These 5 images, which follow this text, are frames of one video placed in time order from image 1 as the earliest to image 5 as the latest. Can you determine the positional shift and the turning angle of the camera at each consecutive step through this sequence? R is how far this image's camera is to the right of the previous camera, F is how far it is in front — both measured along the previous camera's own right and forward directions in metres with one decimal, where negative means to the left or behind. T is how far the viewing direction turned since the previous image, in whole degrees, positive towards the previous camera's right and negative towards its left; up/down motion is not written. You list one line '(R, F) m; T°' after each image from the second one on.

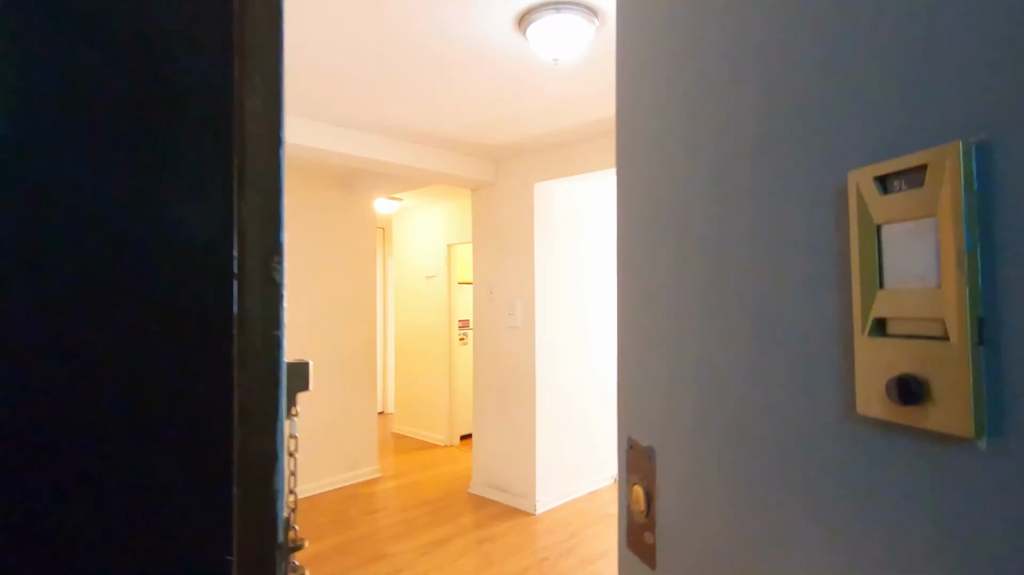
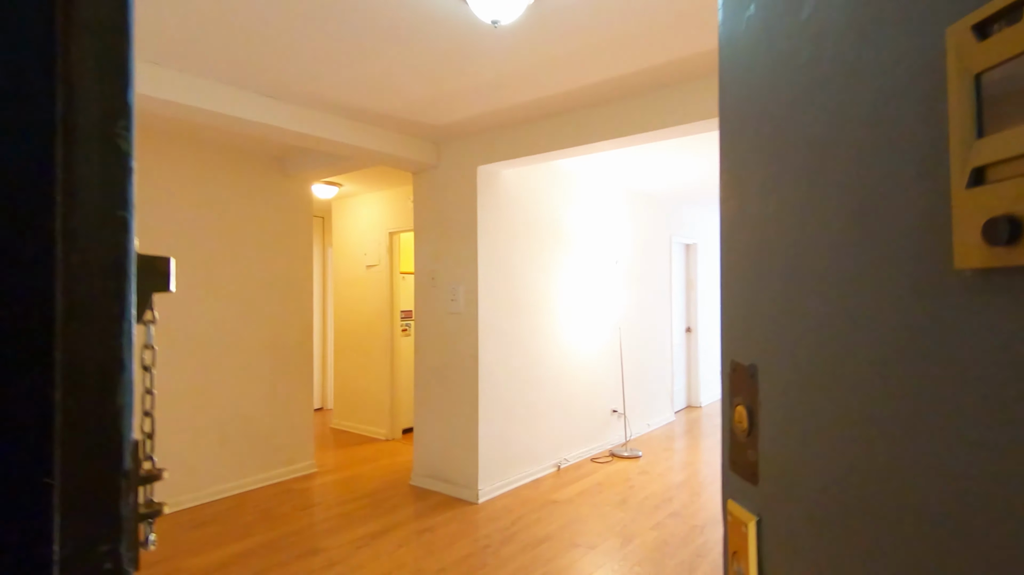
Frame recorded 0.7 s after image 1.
(0.0, +0.1) m; +5°
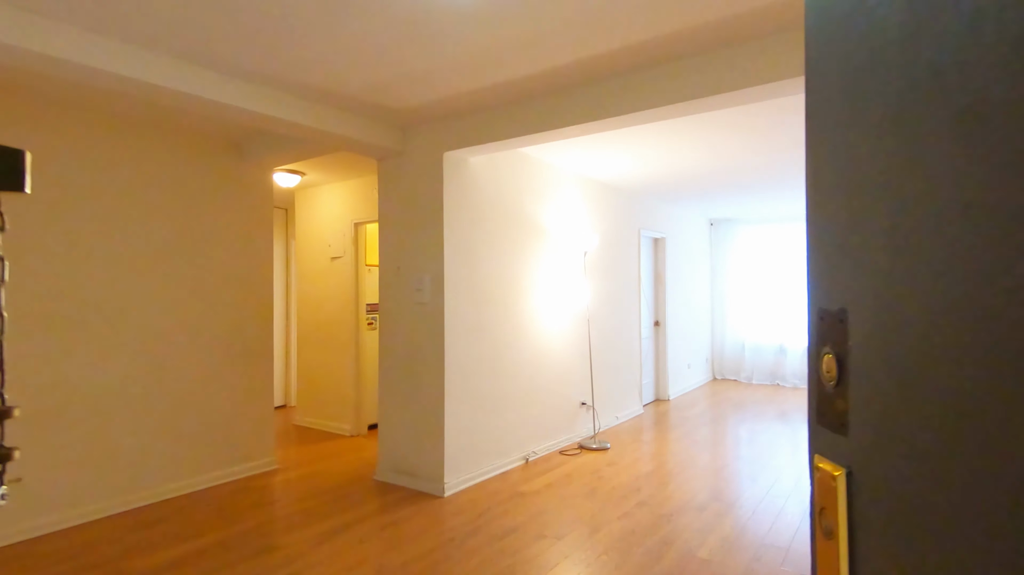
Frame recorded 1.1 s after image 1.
(0.0, +0.1) m; +3°
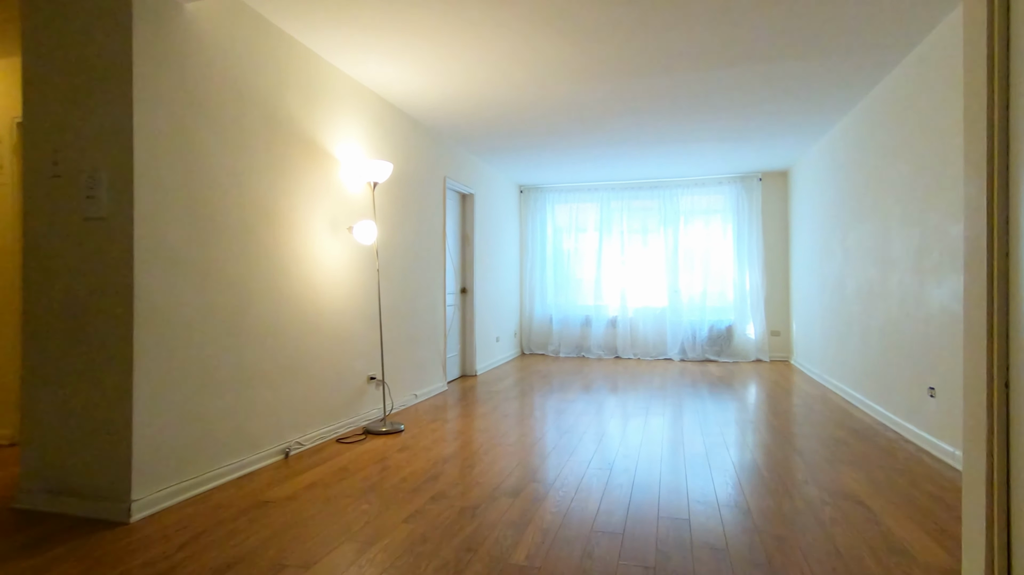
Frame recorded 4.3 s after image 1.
(+0.3, +0.9) m; +20°
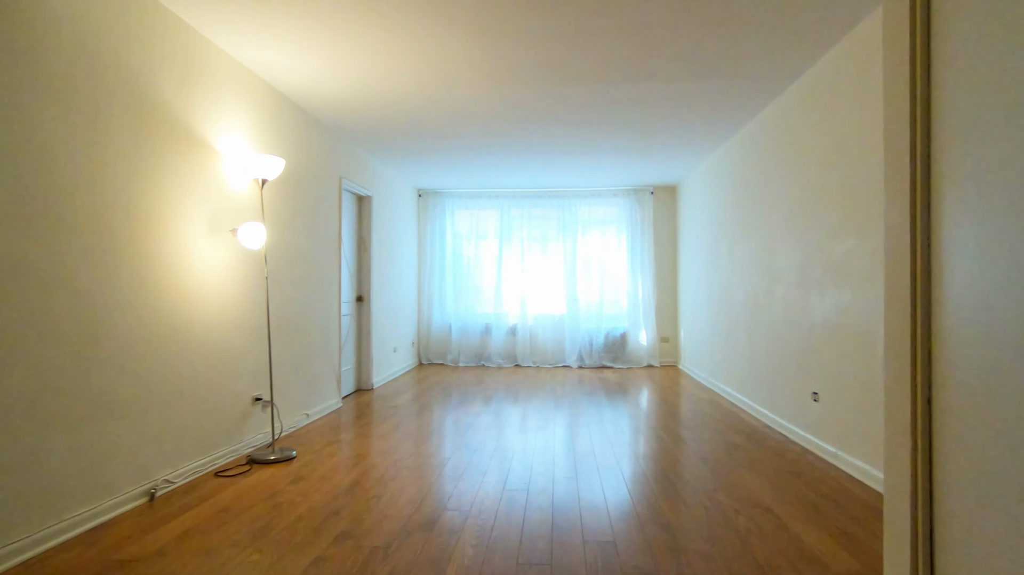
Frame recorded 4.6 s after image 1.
(-0.1, +0.2) m; +11°
